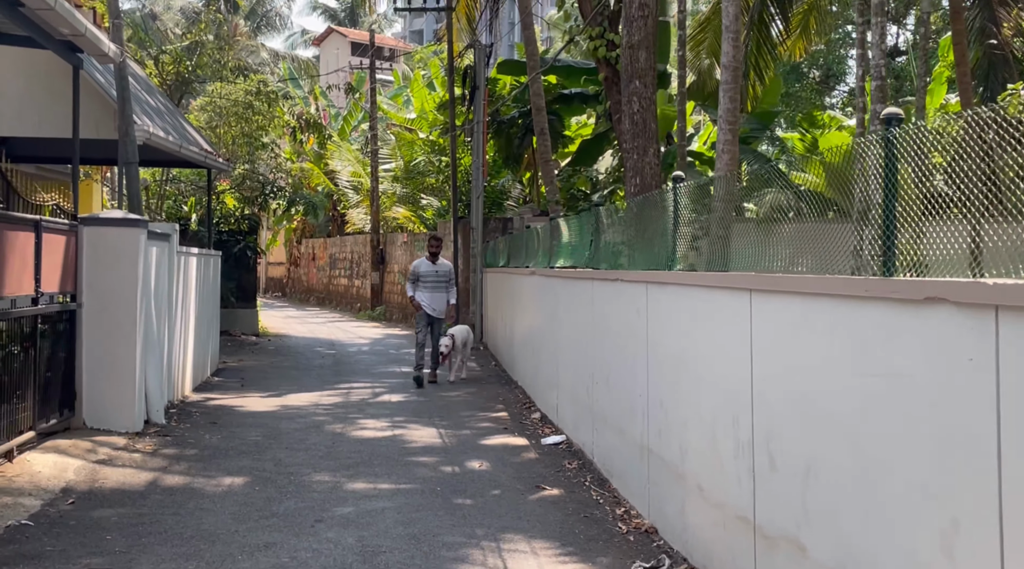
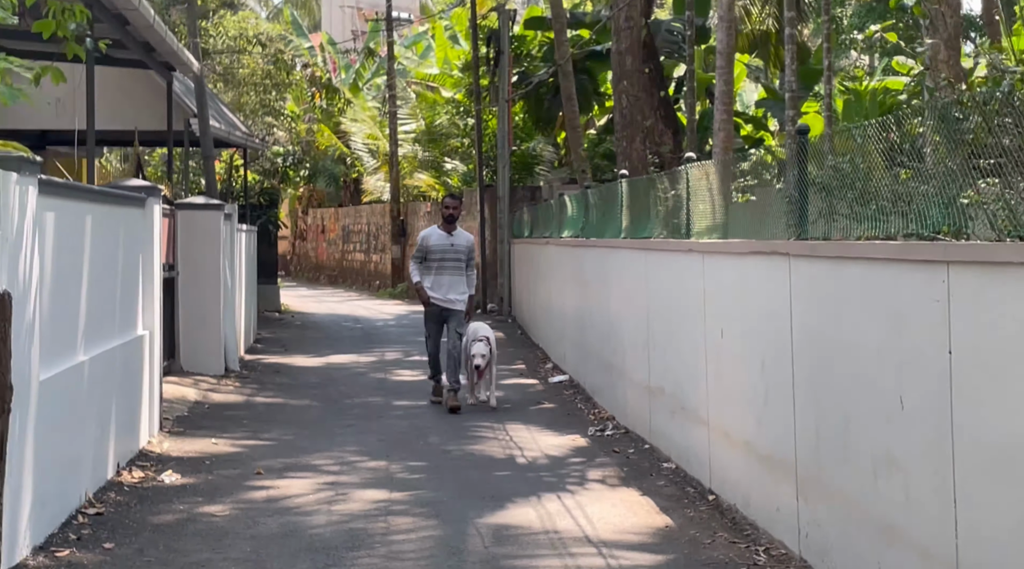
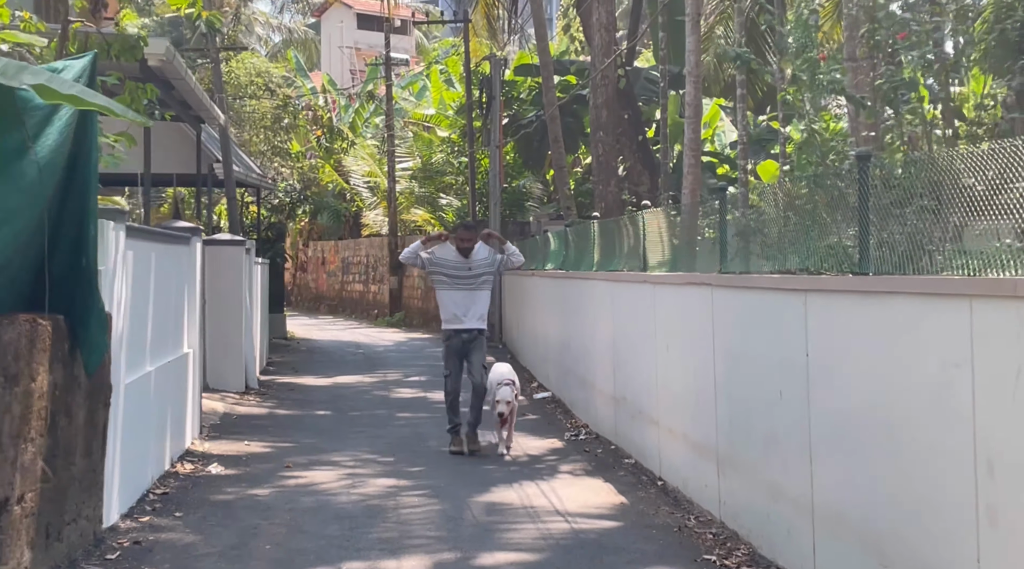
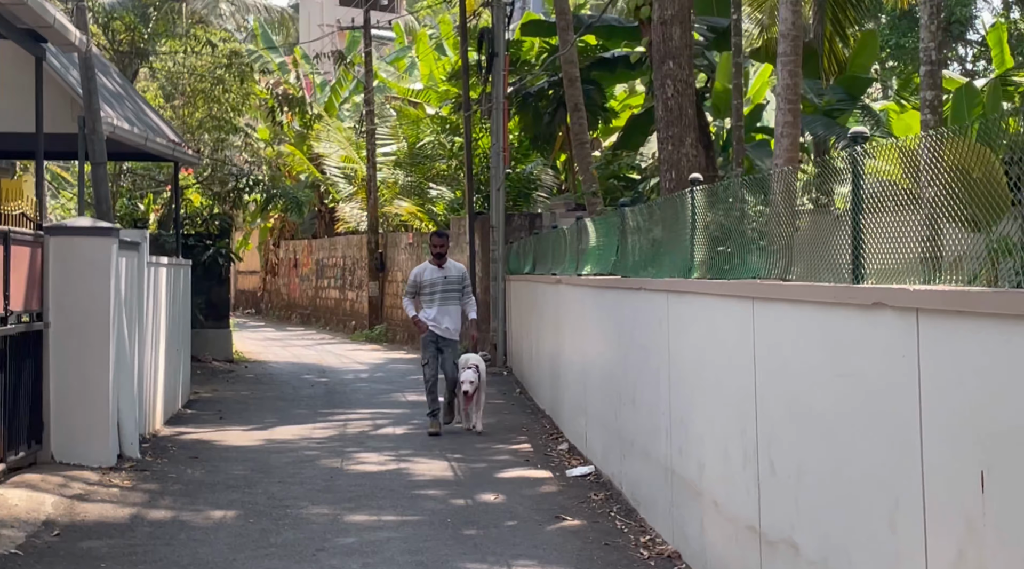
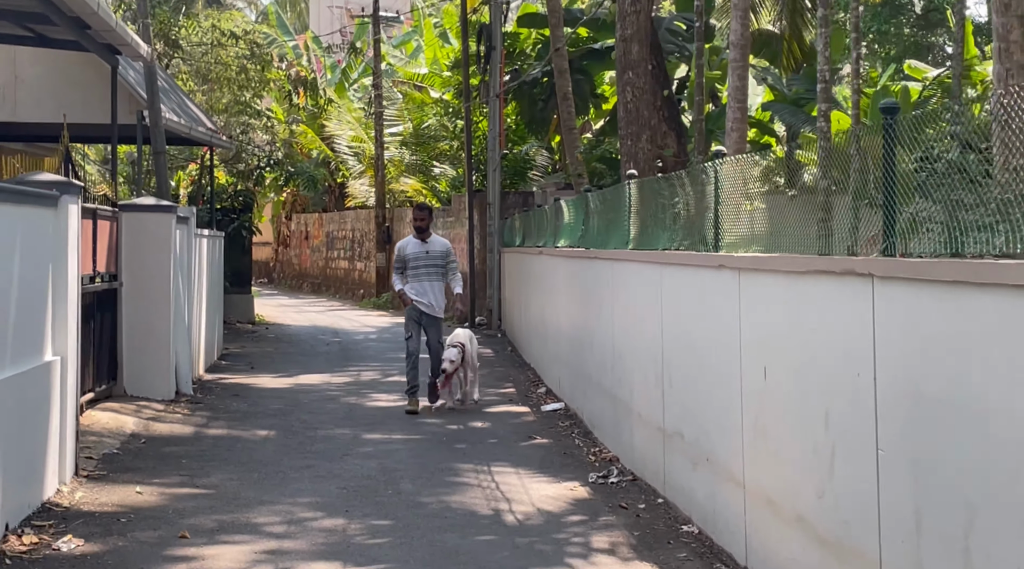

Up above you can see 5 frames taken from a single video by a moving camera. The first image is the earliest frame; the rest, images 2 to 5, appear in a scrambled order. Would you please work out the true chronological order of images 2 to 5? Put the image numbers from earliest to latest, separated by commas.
4, 5, 2, 3
